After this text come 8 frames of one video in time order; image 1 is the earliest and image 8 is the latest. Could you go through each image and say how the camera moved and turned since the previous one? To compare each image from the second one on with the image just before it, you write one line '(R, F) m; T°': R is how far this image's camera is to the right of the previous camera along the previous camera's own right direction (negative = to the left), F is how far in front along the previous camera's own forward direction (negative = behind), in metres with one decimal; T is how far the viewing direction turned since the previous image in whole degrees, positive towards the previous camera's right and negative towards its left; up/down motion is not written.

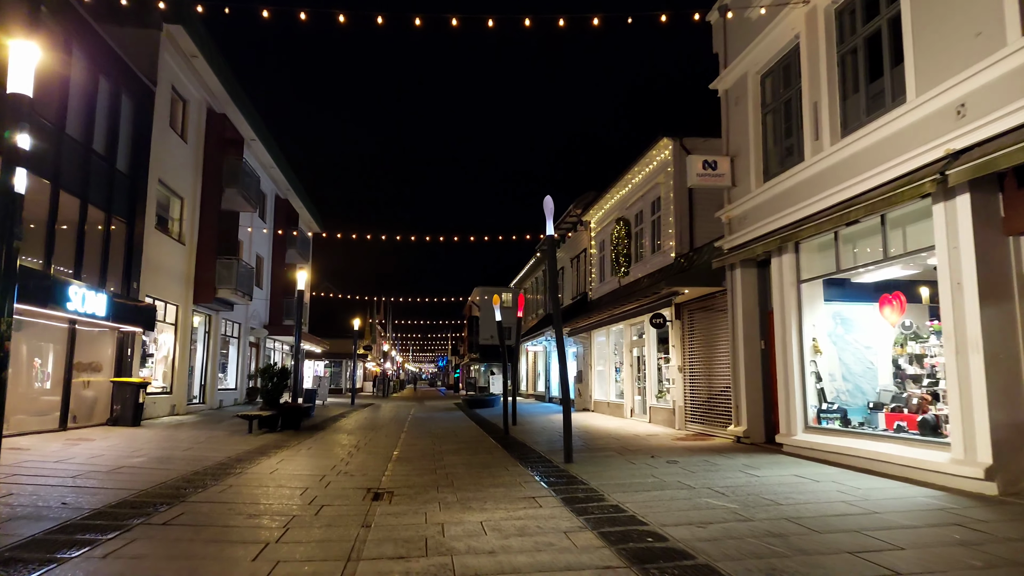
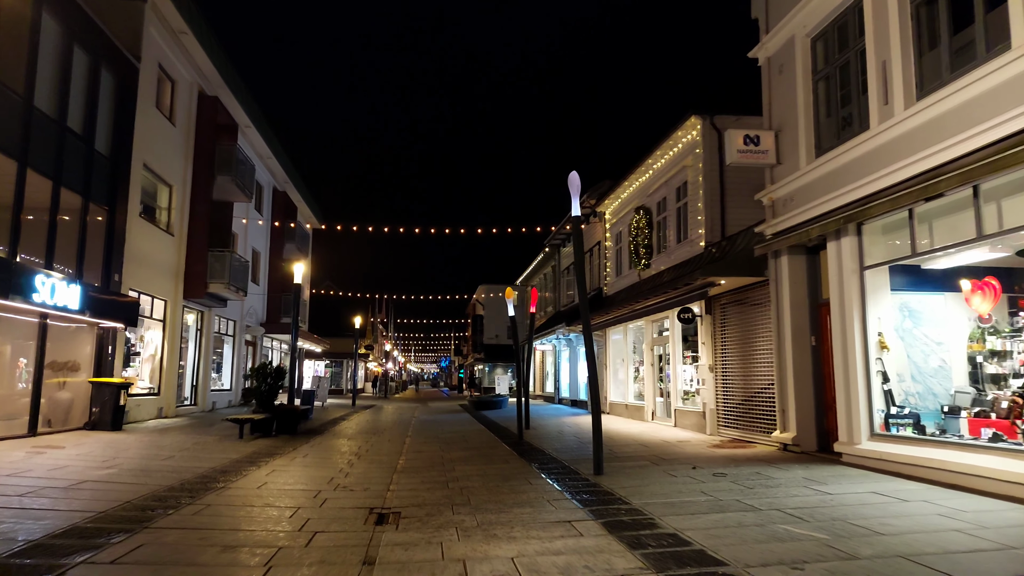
(-0.3, +1.2) m; 0°
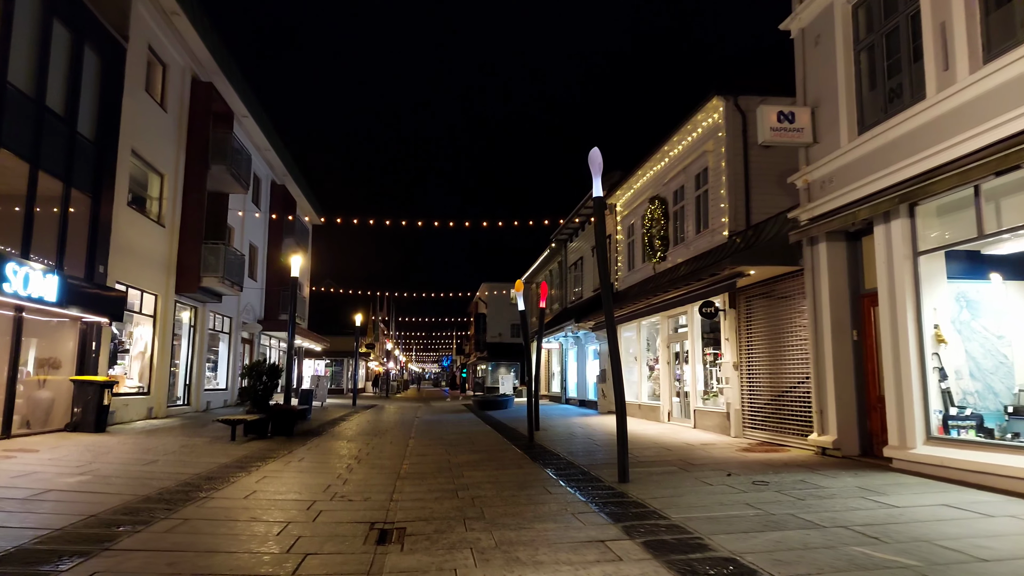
(-0.2, +0.8) m; 0°
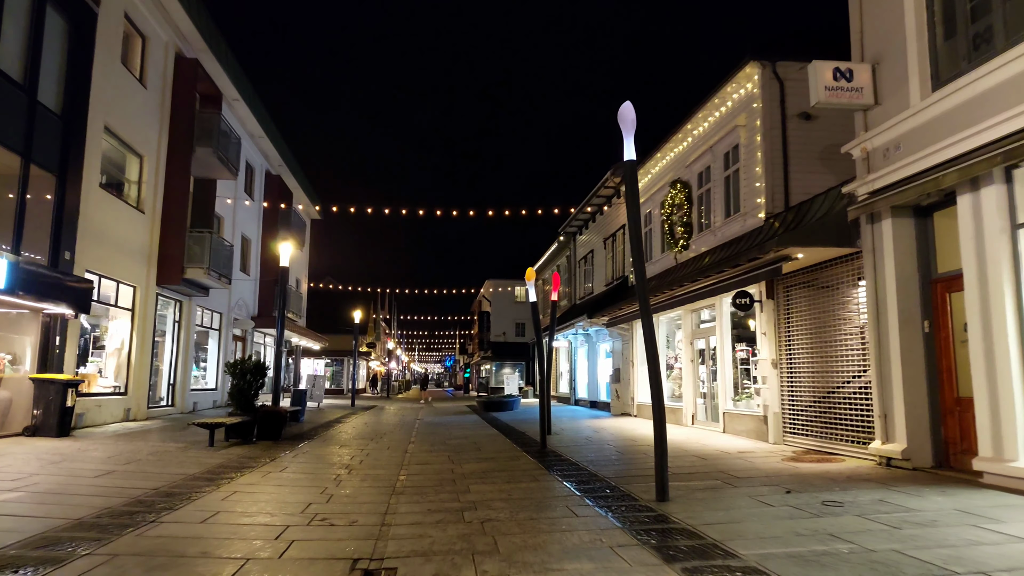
(-0.1, +1.3) m; 0°
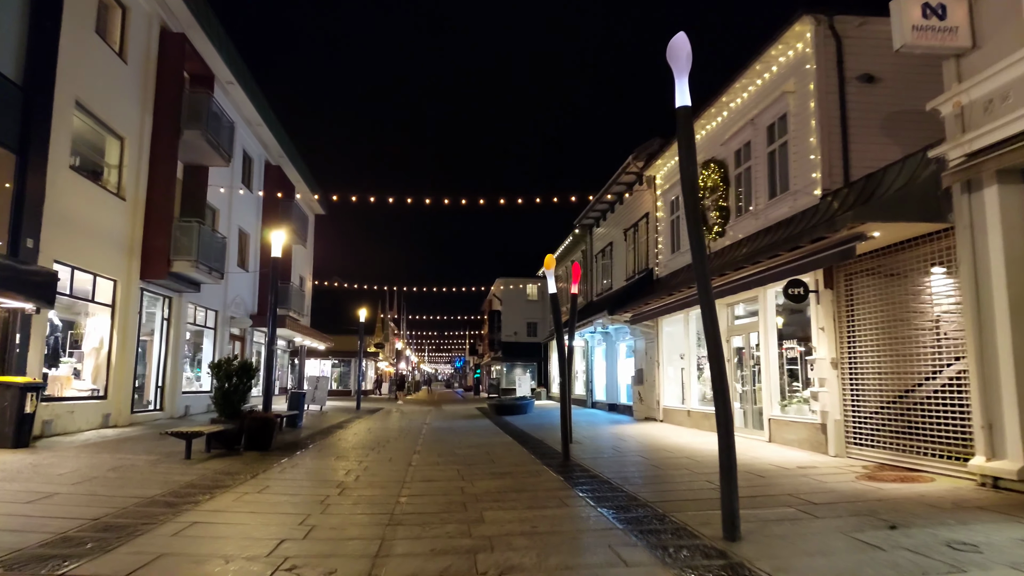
(-0.1, +1.4) m; -1°
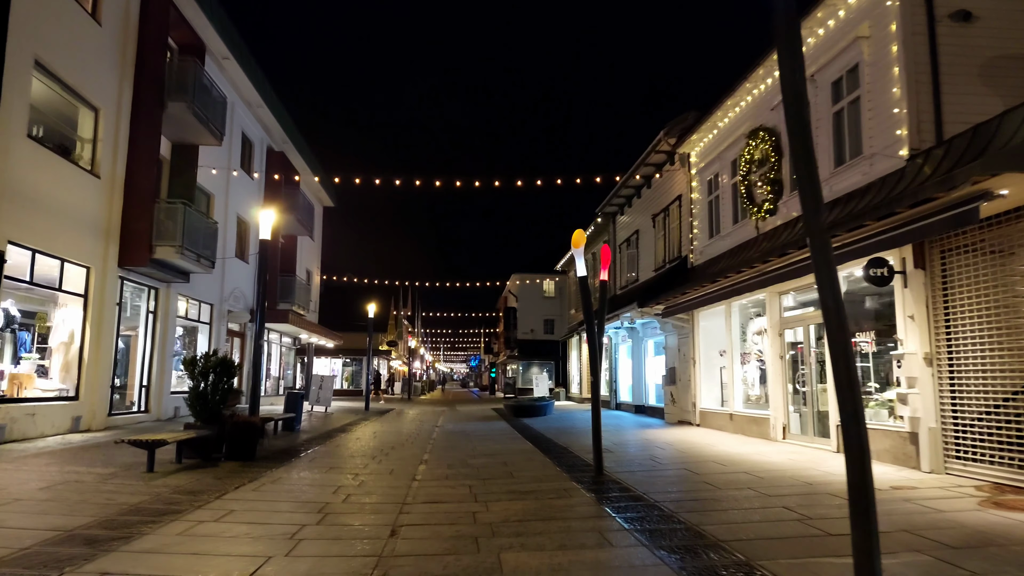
(-0.1, +1.6) m; -1°
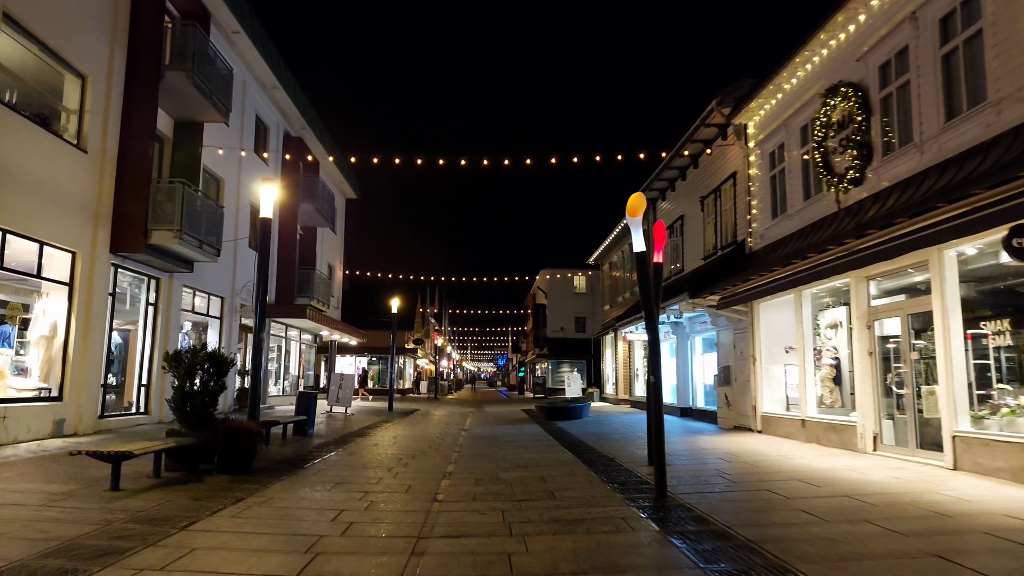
(-0.1, +1.6) m; -2°
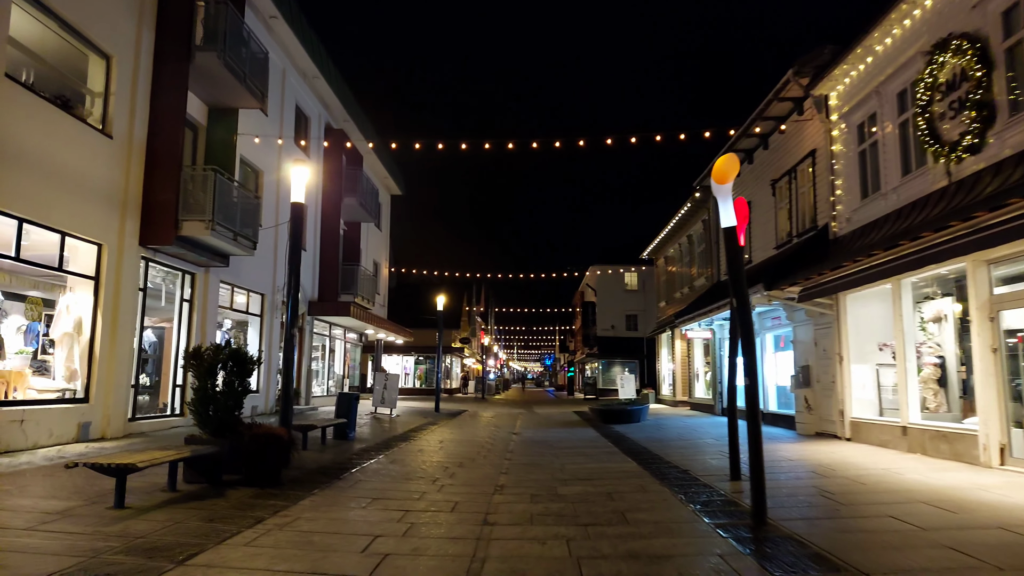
(-0.1, +1.1) m; -4°
